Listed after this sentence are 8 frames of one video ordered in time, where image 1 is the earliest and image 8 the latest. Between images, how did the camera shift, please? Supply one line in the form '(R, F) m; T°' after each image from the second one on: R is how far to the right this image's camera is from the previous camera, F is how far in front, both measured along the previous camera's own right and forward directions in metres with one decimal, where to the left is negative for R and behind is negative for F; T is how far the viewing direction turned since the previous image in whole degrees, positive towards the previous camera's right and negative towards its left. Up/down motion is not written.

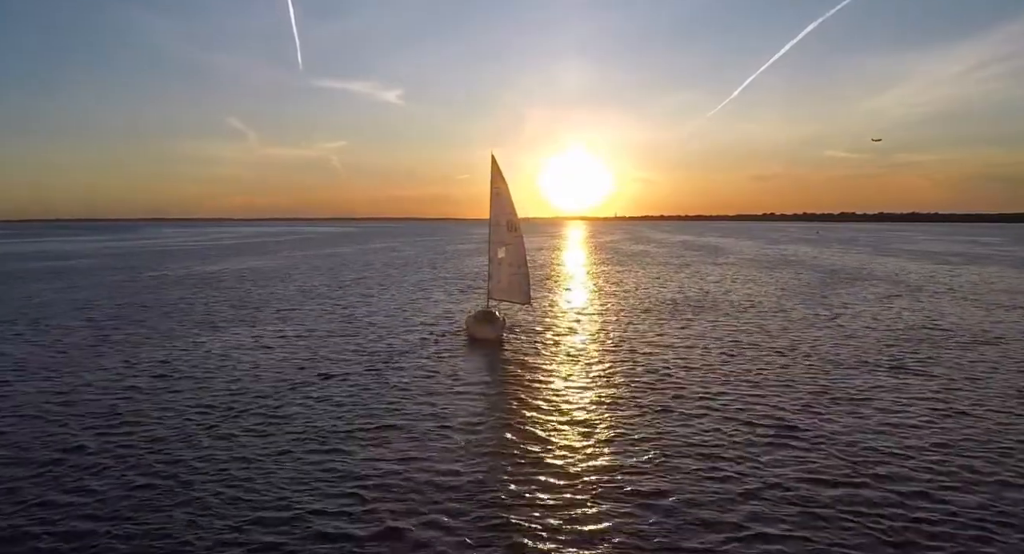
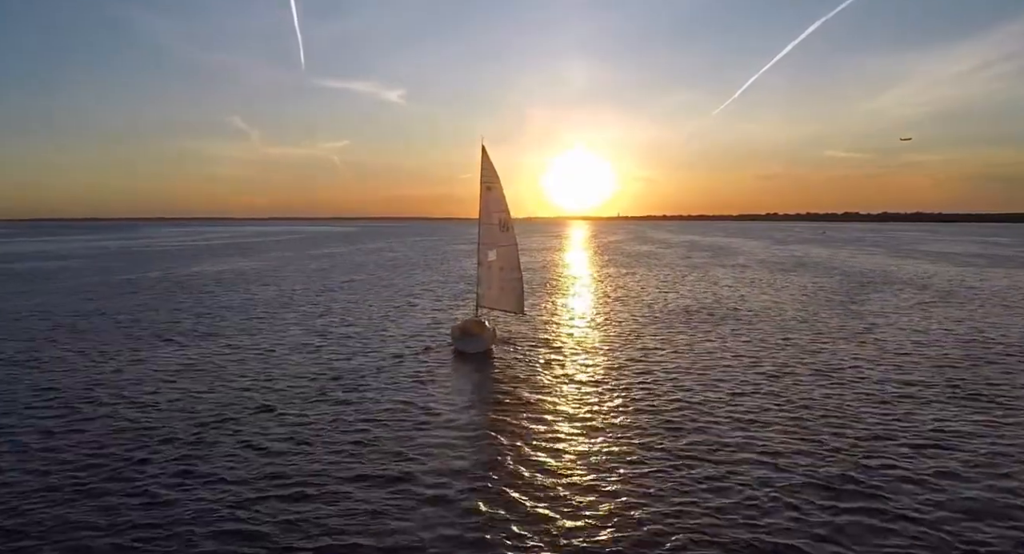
(+0.5, +4.4) m; 0°
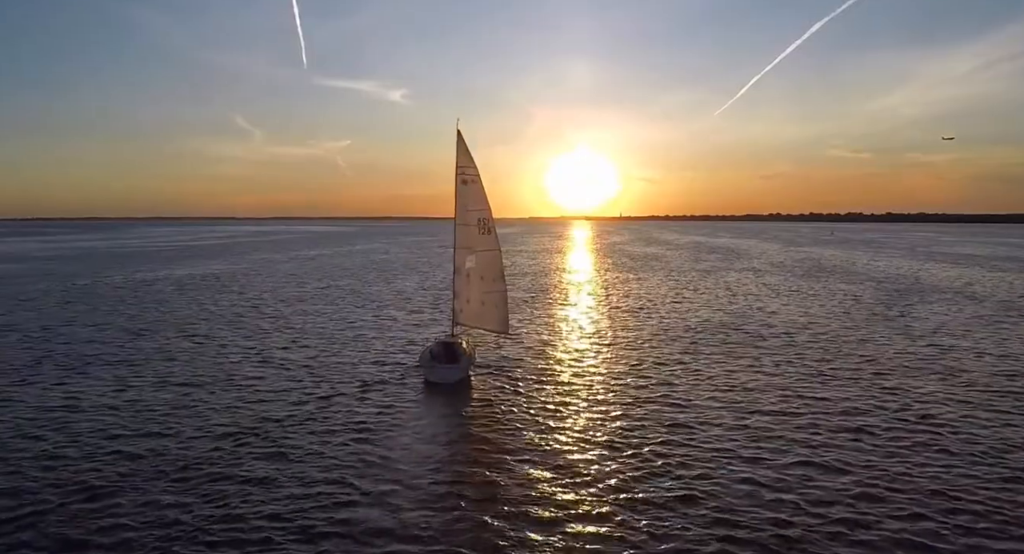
(+0.8, +6.5) m; 0°
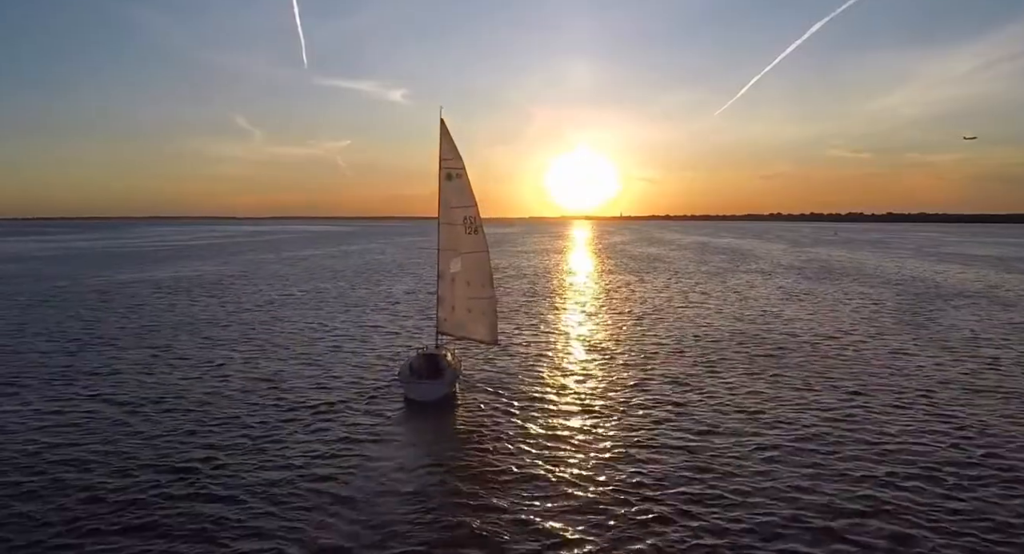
(+0.4, +3.0) m; 0°
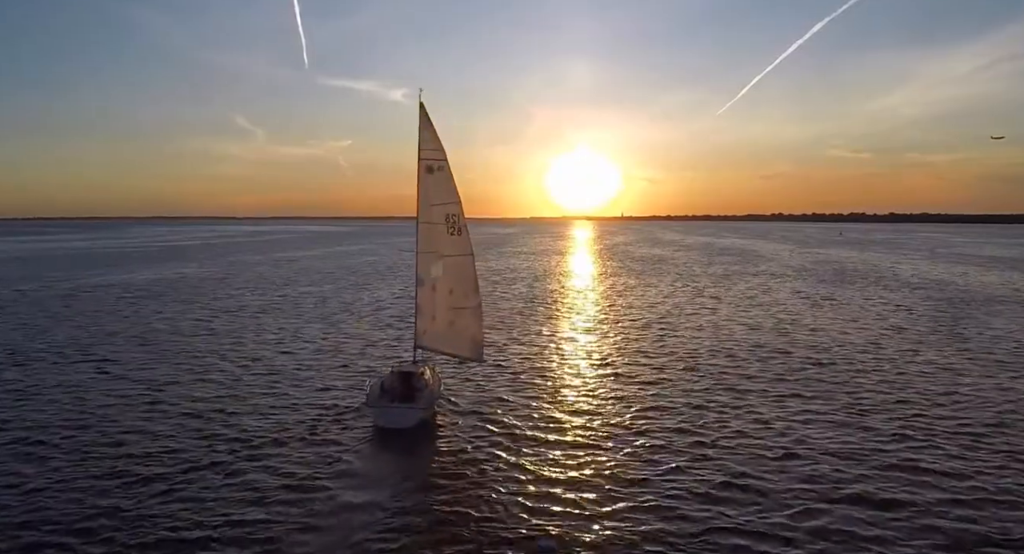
(+0.3, +3.4) m; 0°
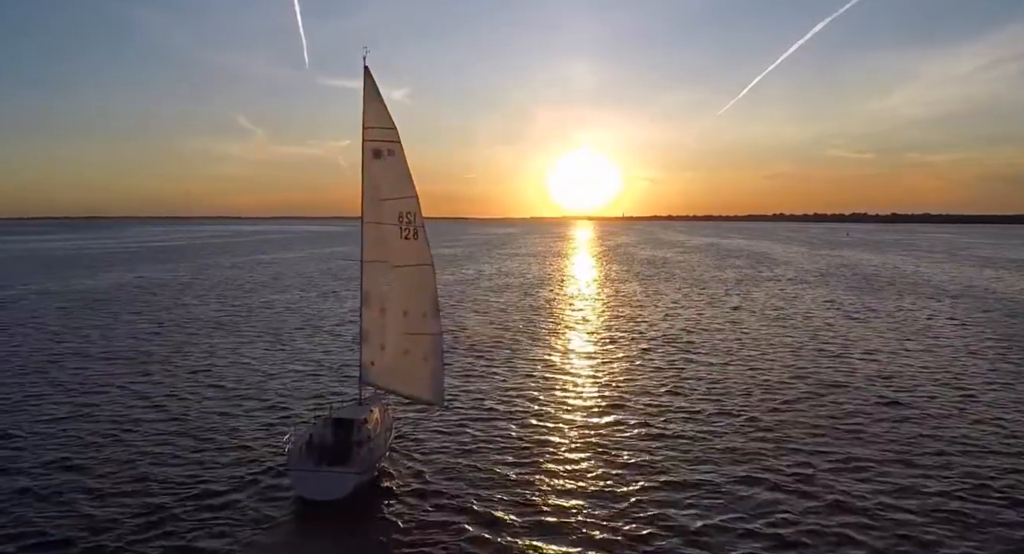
(+0.6, +5.3) m; 0°
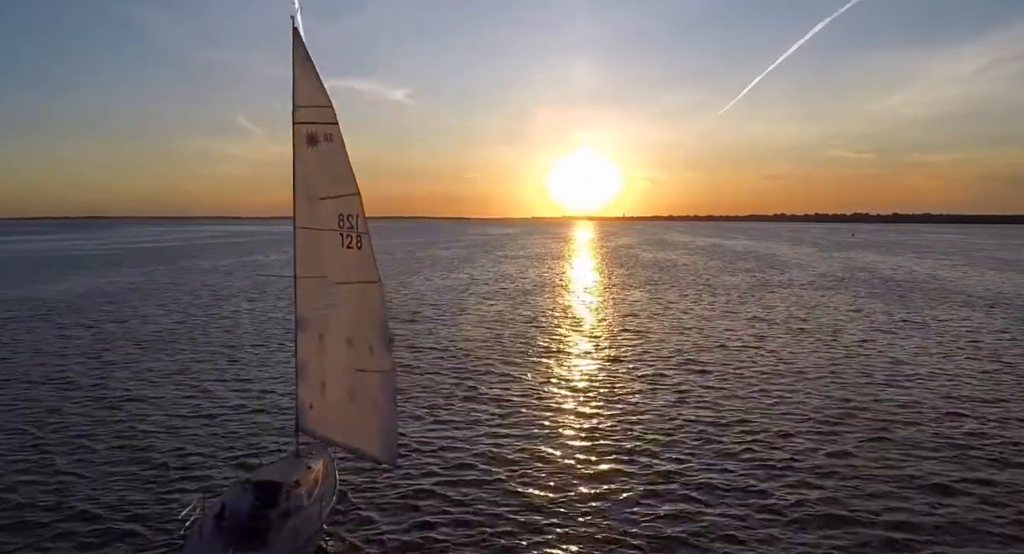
(+0.4, +3.8) m; 0°
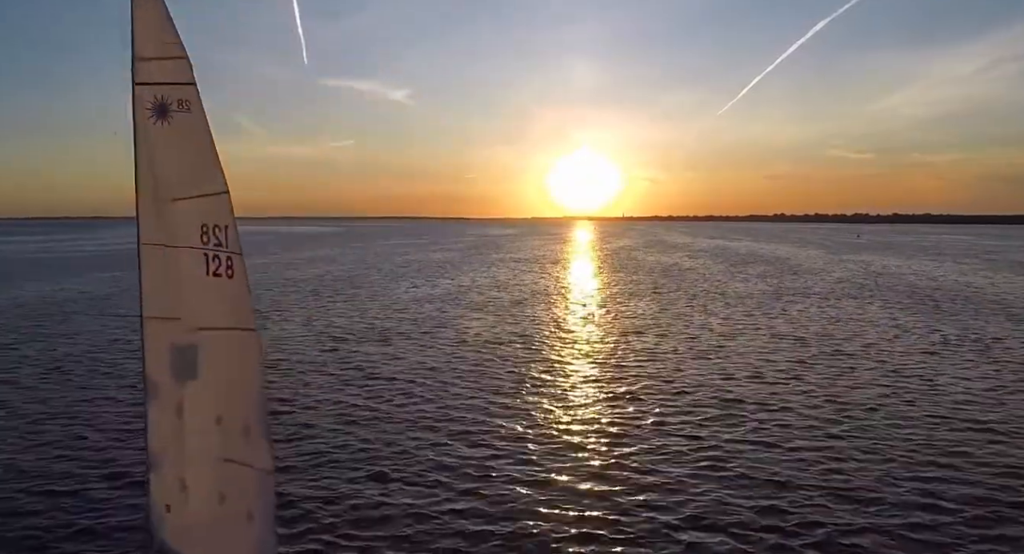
(+0.5, +4.2) m; 0°
